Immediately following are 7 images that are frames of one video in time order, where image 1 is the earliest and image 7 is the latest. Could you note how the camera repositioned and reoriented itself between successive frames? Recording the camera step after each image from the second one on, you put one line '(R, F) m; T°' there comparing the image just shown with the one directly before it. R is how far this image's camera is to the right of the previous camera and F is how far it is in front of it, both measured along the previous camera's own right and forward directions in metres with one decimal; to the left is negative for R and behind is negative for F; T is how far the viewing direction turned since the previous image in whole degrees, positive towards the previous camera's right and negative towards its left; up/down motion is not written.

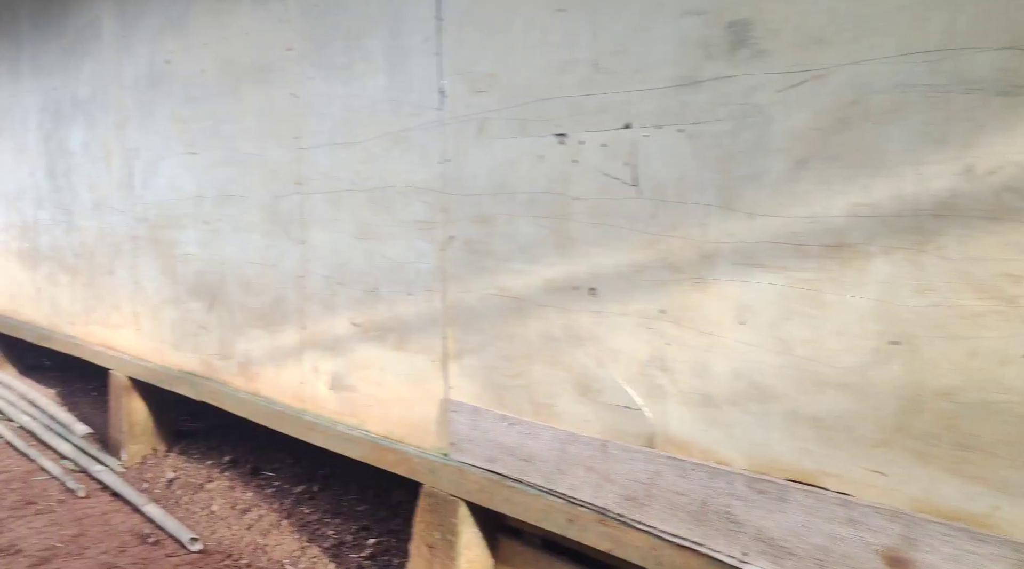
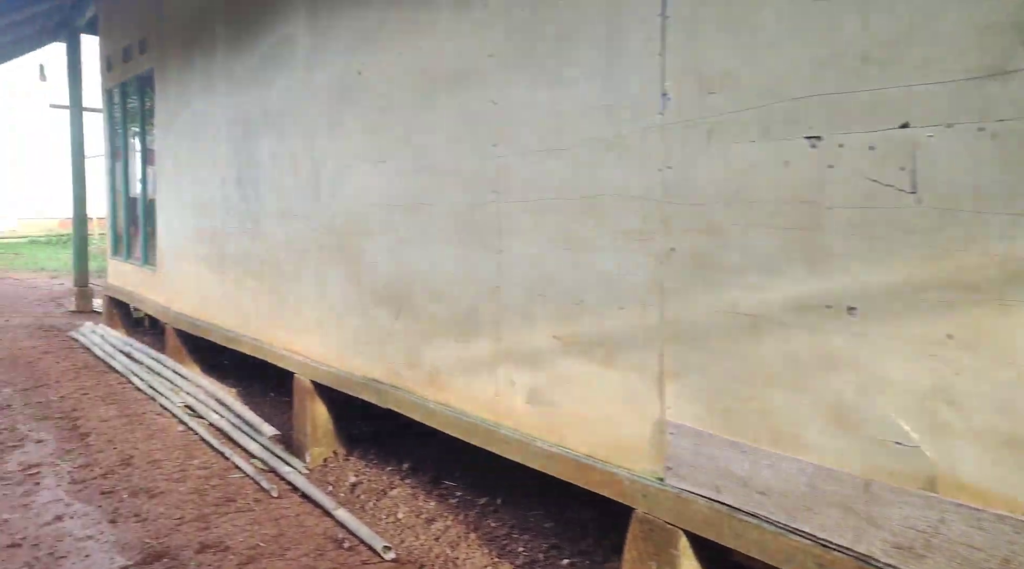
(-0.3, +0.1) m; -9°
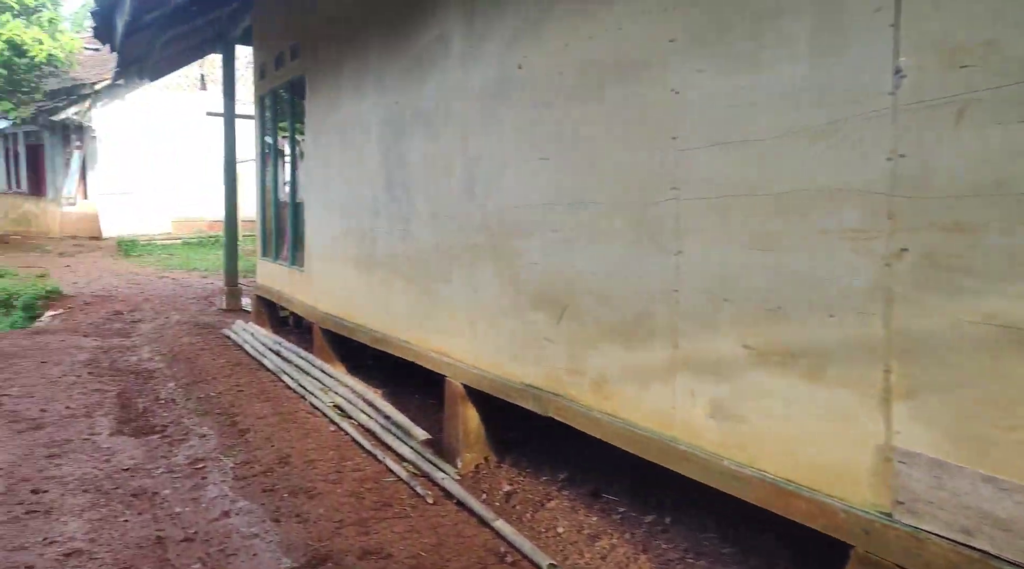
(-0.2, +0.2) m; -9°
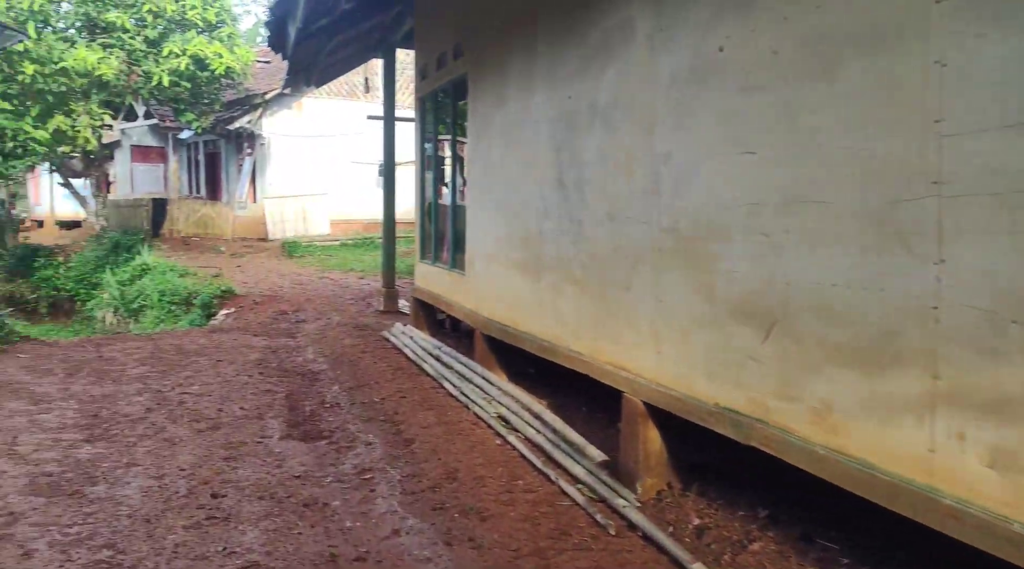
(-0.2, +0.3) m; -10°
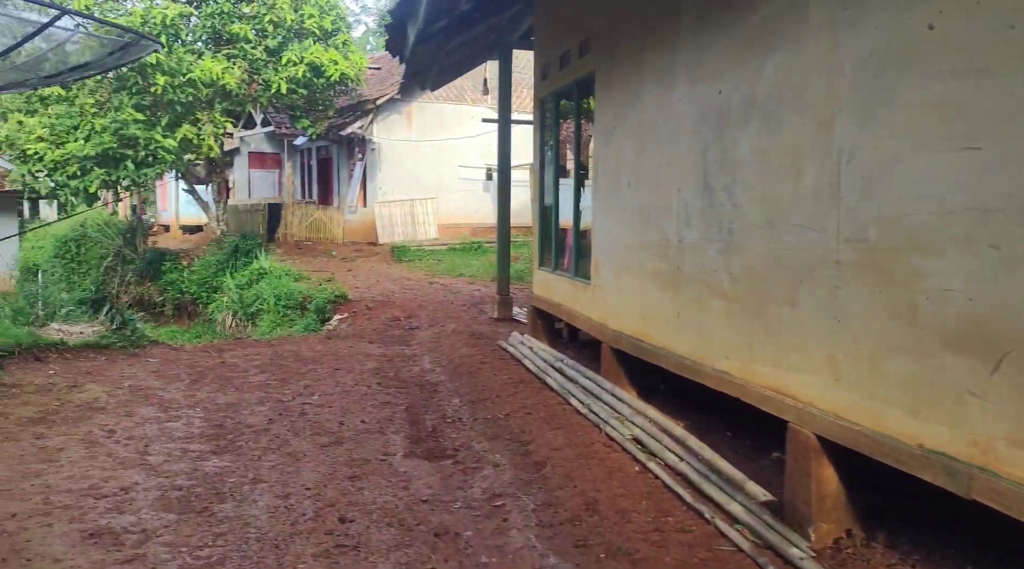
(-0.2, +0.4) m; -7°
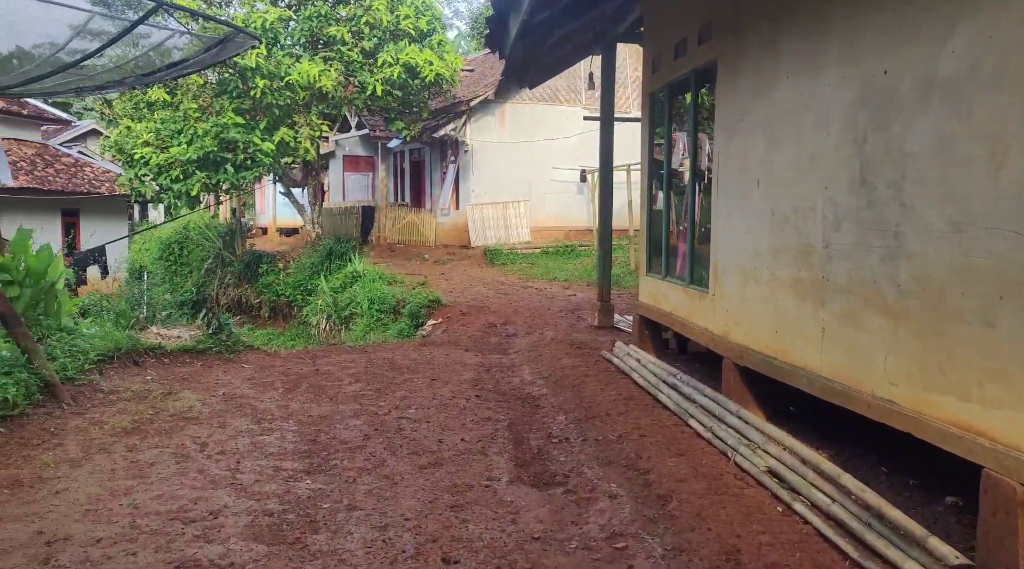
(-0.2, +0.5) m; -6°
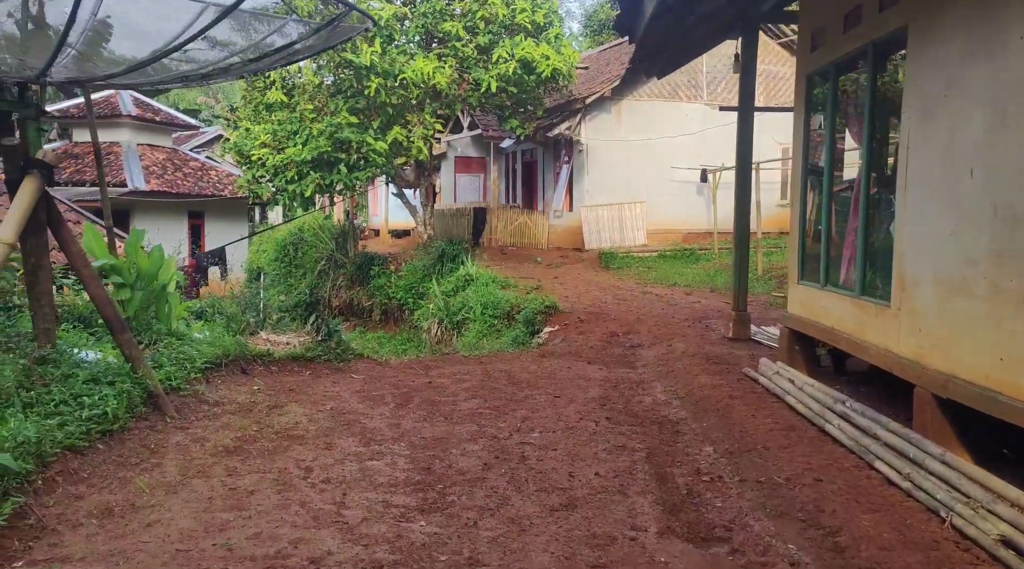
(-0.2, +0.7) m; -8°
